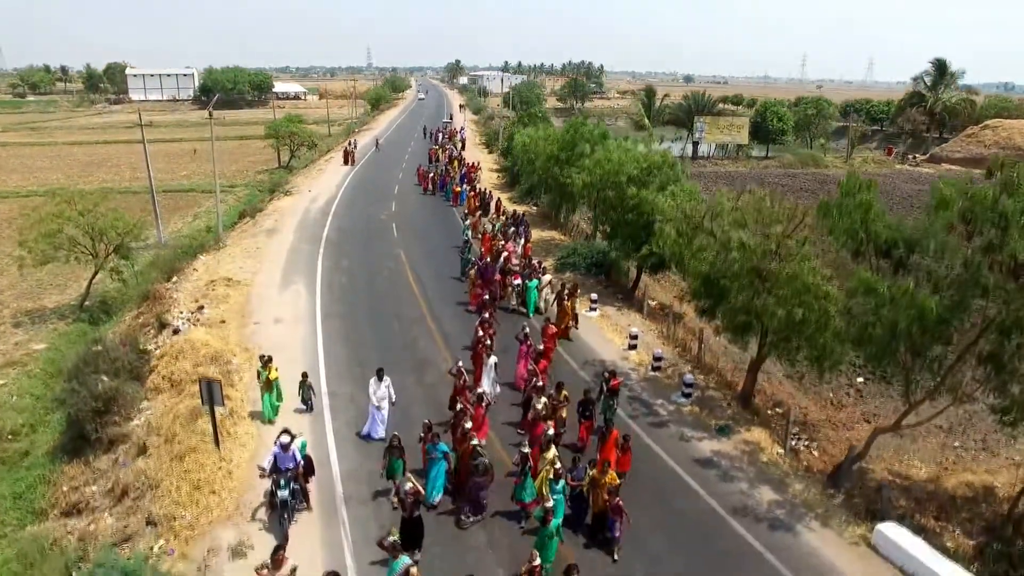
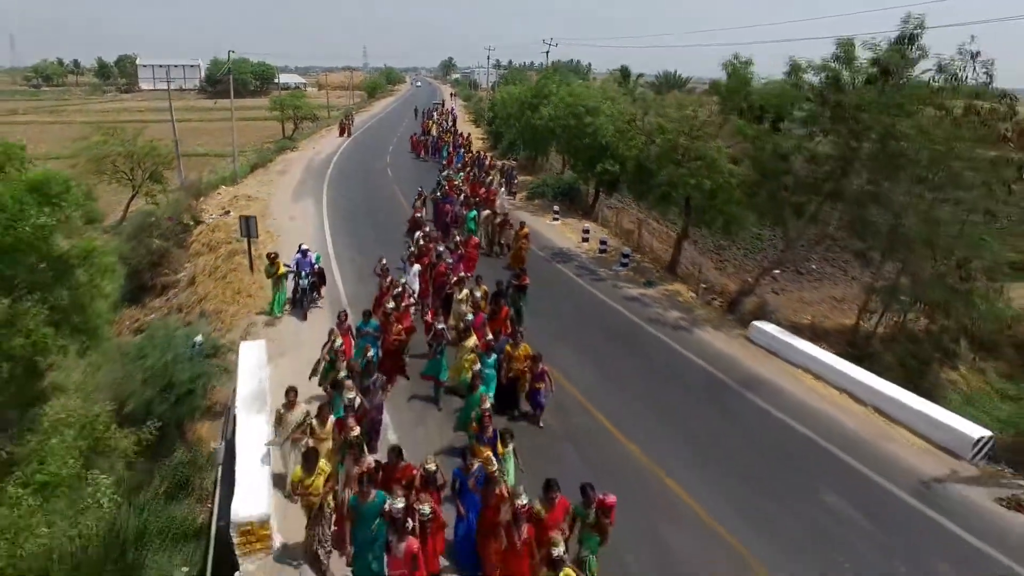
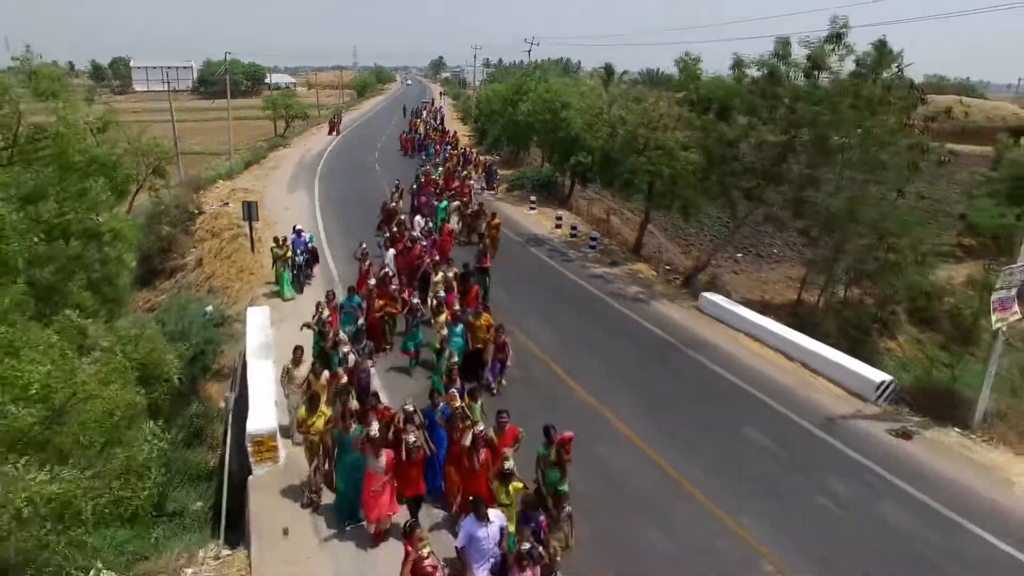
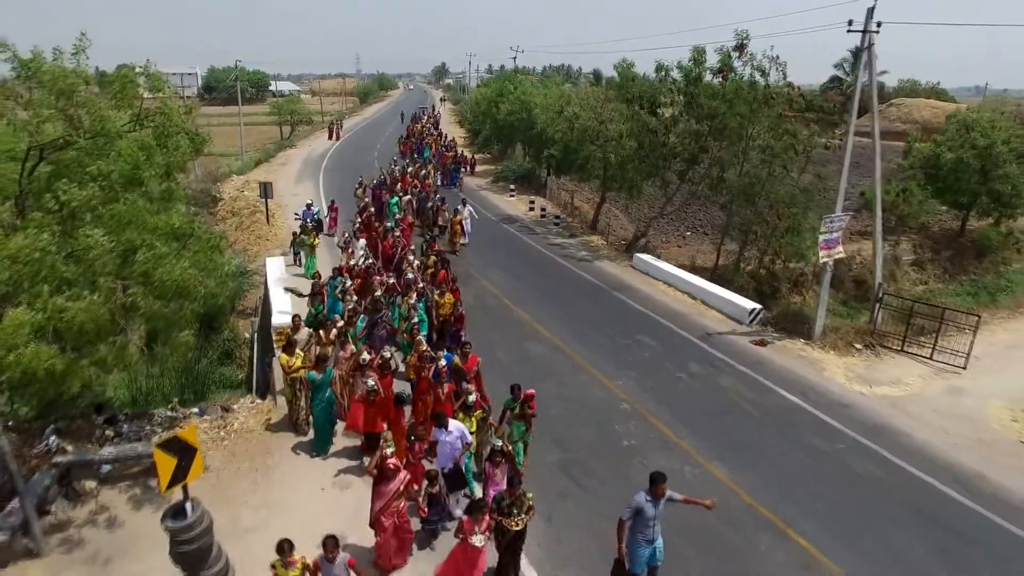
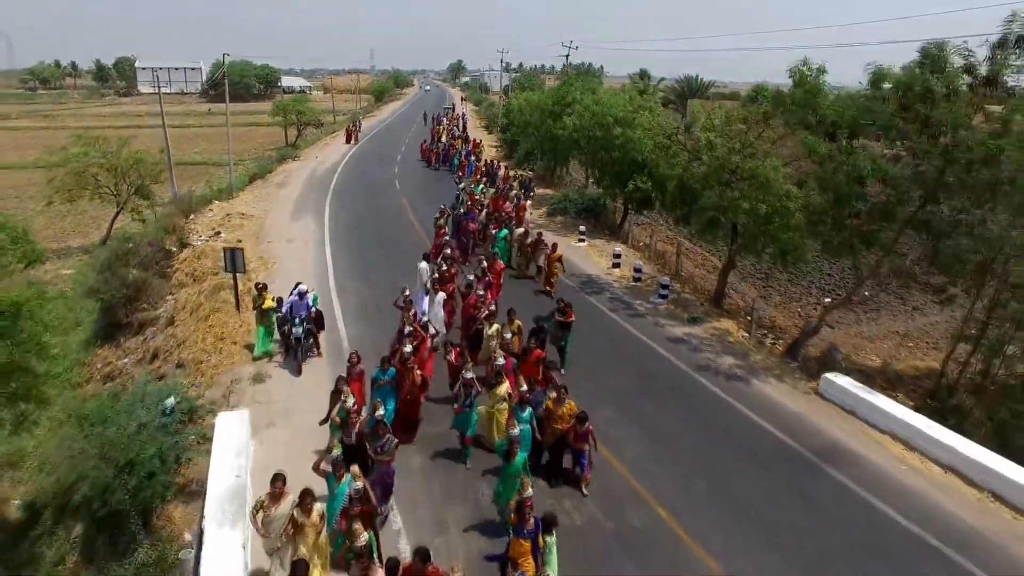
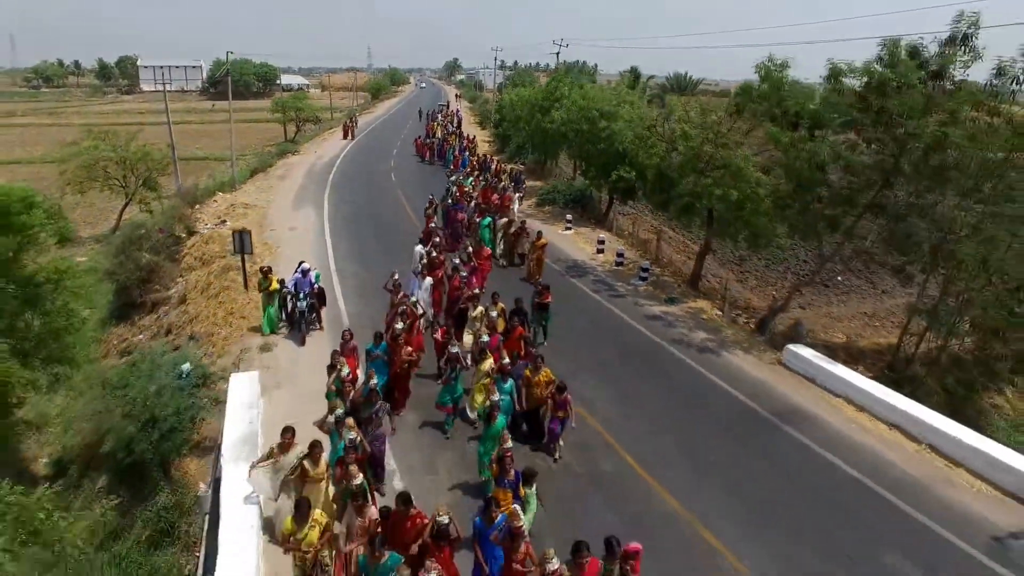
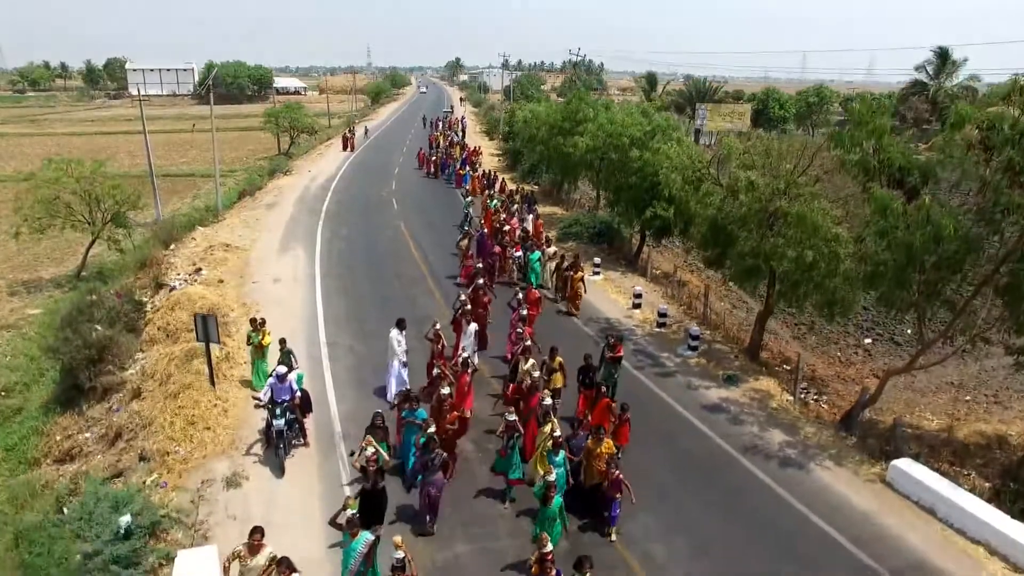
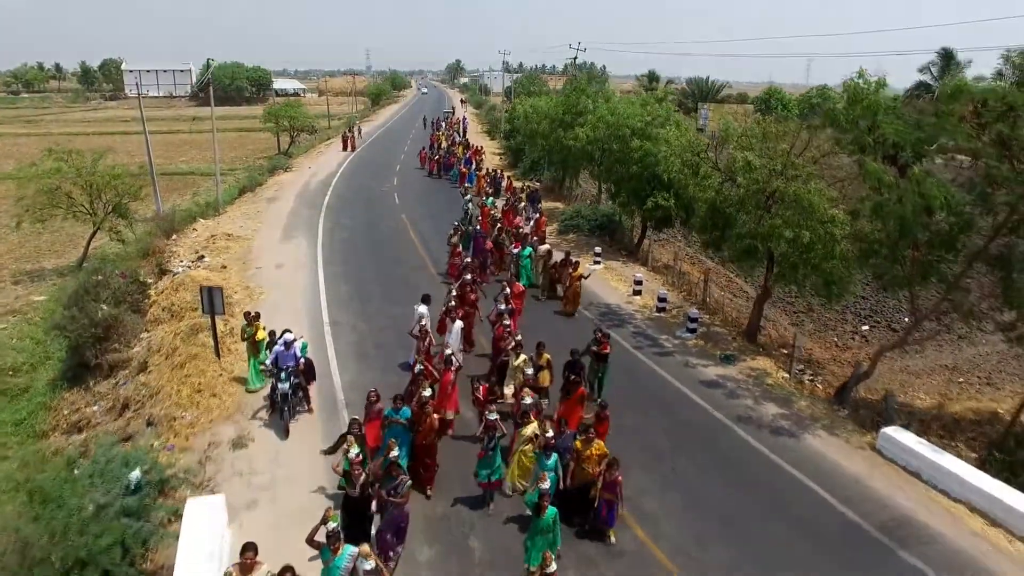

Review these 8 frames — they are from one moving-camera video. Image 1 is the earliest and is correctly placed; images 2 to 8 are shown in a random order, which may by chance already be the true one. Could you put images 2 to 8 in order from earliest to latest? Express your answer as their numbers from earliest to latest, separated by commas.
7, 8, 5, 6, 2, 3, 4
